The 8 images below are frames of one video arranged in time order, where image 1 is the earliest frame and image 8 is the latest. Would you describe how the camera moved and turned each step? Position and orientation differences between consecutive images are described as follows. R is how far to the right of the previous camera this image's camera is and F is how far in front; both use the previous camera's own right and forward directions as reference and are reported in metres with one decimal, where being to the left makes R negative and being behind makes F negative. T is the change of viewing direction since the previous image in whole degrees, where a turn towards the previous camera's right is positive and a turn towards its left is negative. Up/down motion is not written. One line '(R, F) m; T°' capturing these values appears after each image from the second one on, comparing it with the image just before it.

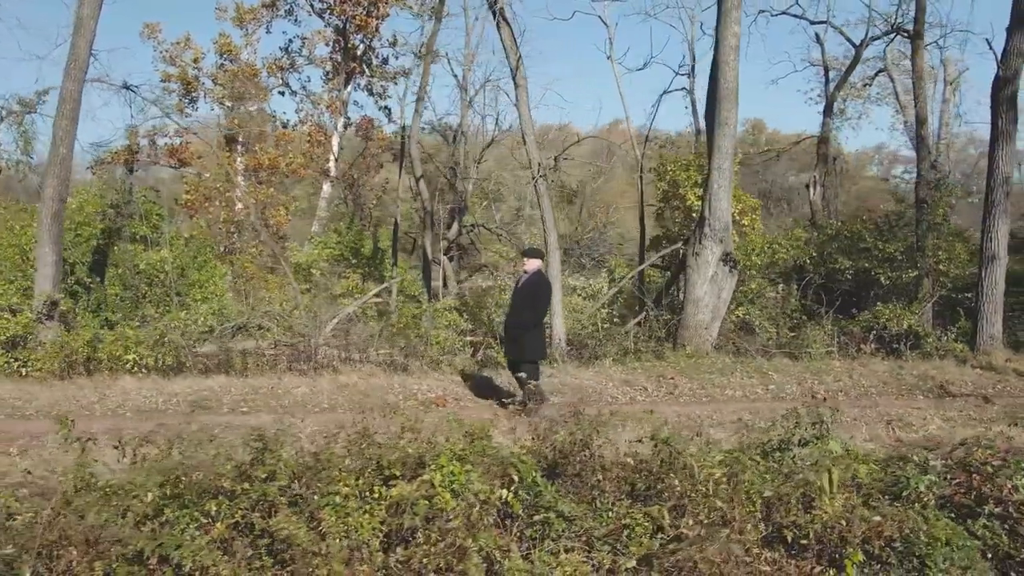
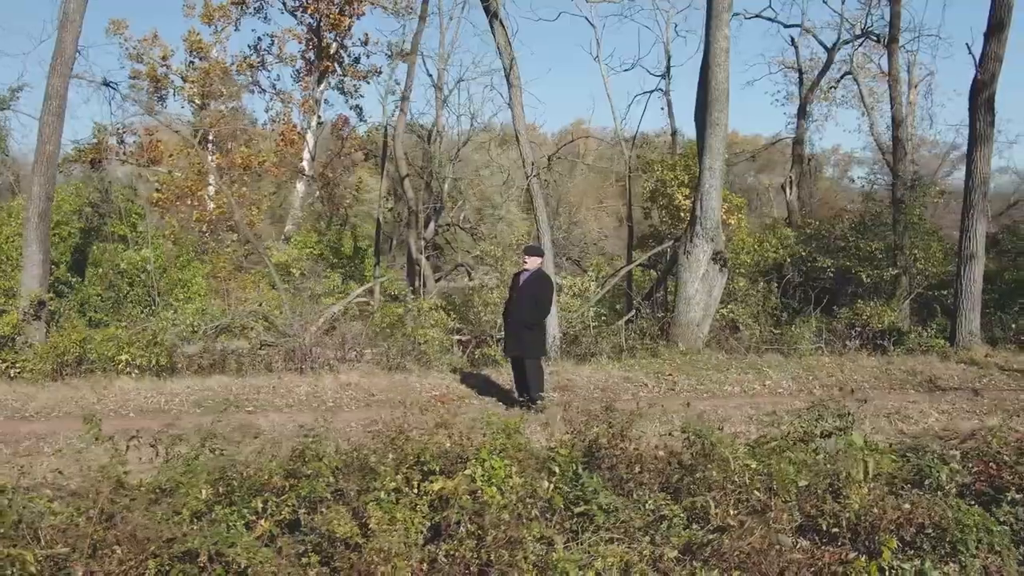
(-0.4, 0.0) m; +3°
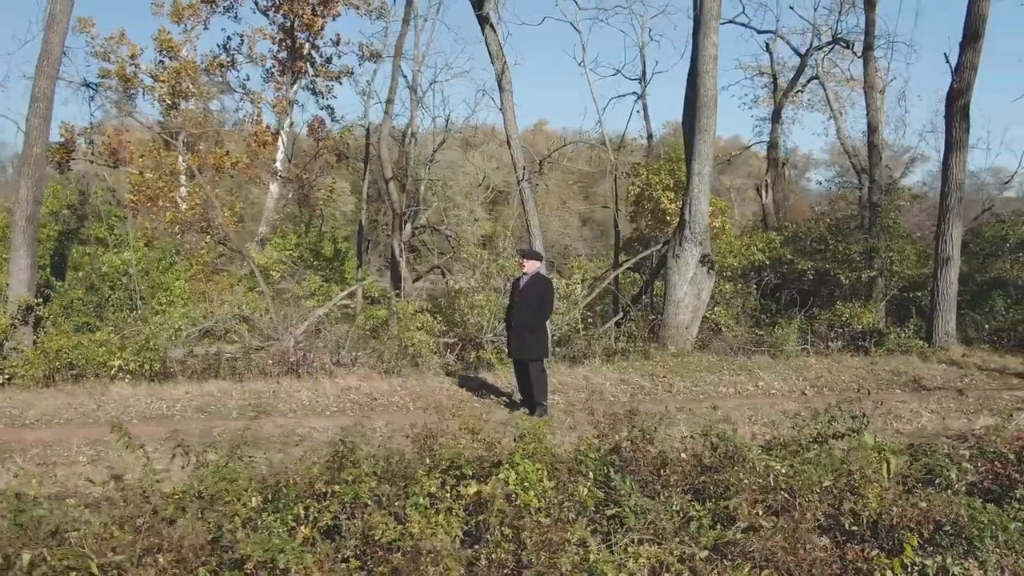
(-0.4, -0.1) m; +2°
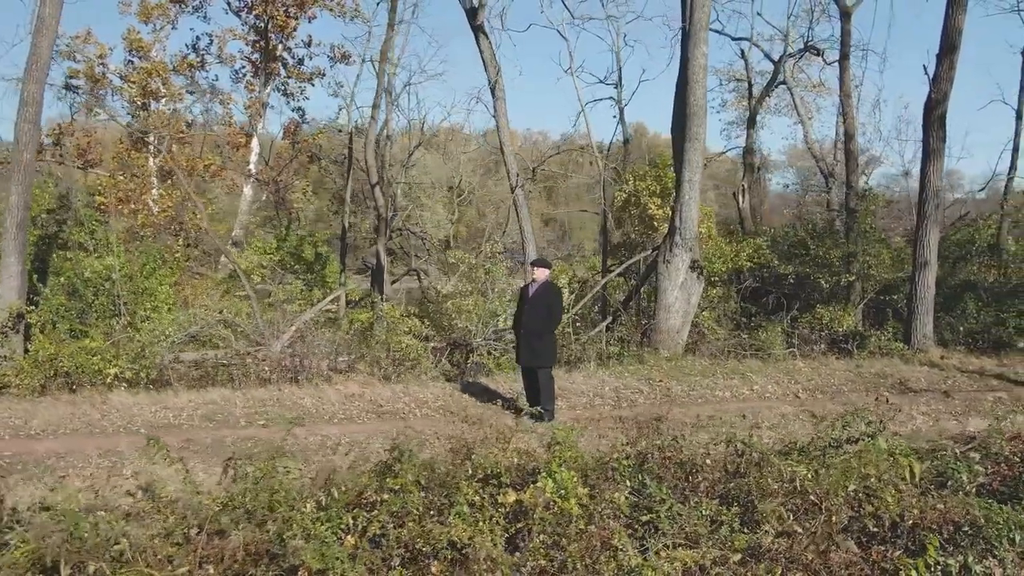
(-0.4, -0.1) m; +3°
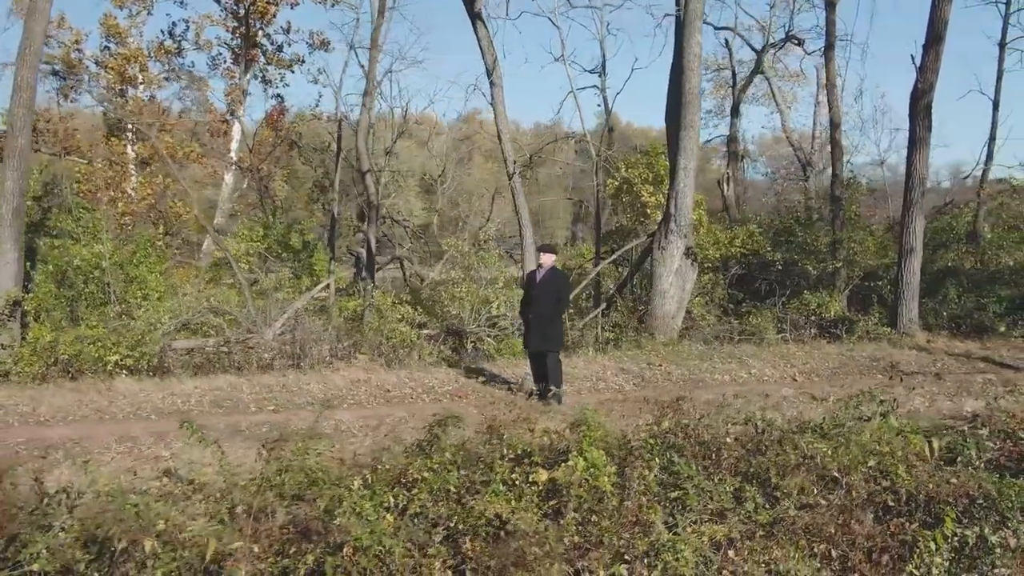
(-0.3, -0.1) m; +2°
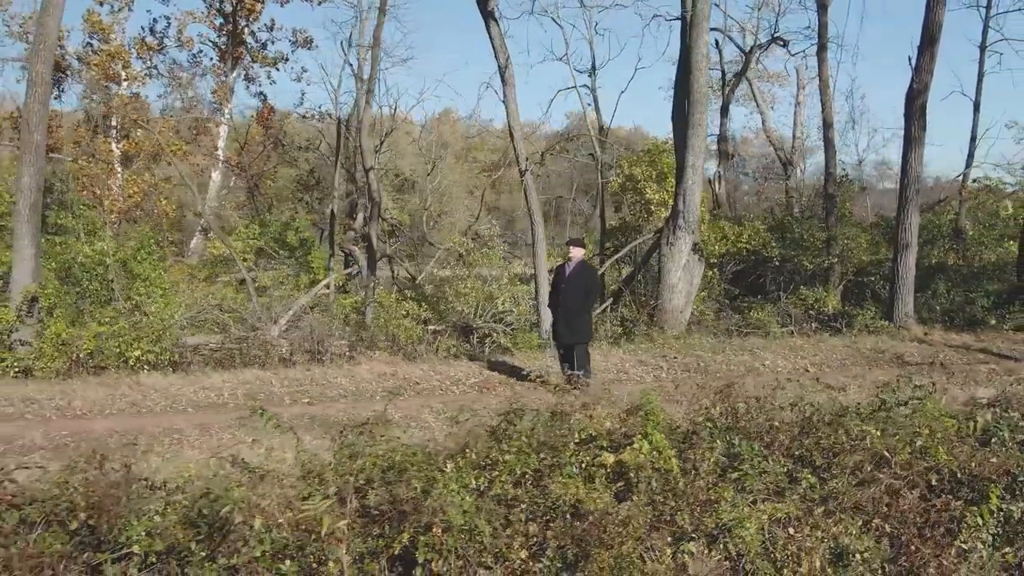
(-0.6, -0.2) m; +2°
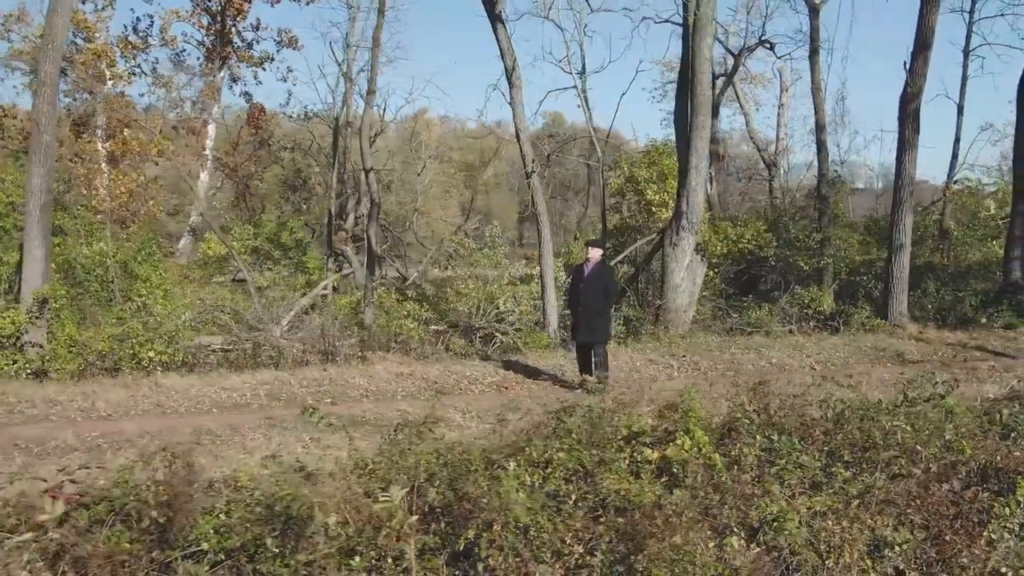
(-0.4, -0.1) m; +2°
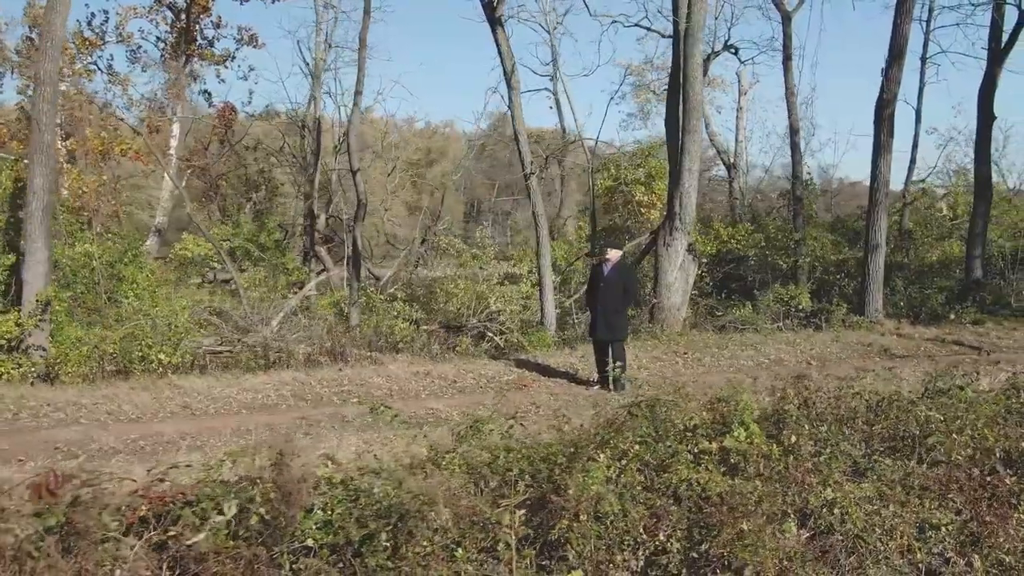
(-0.8, -0.2) m; +4°
